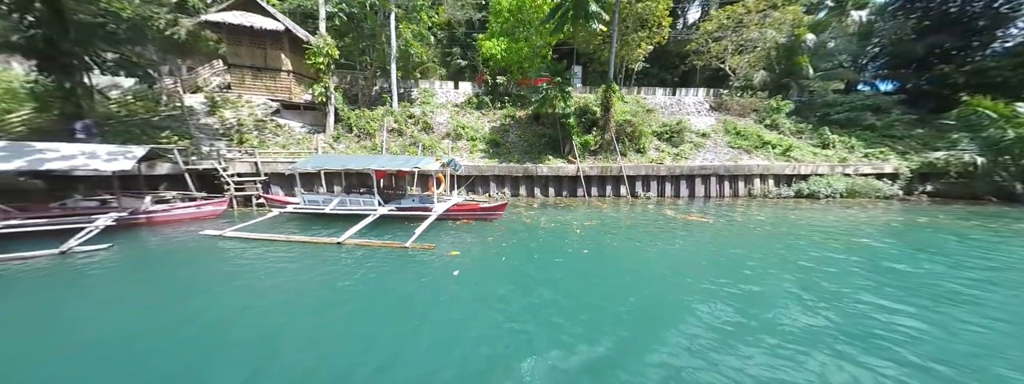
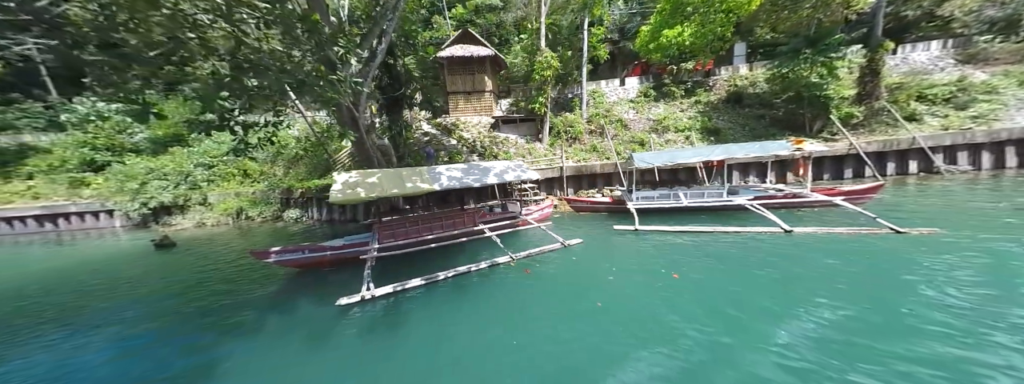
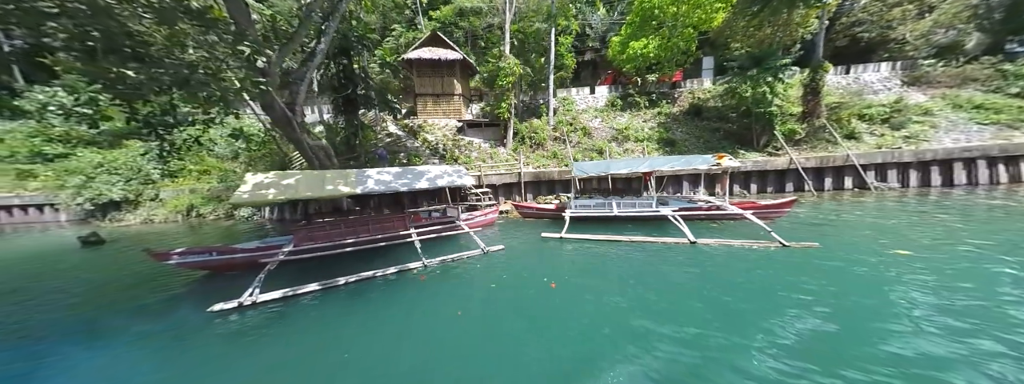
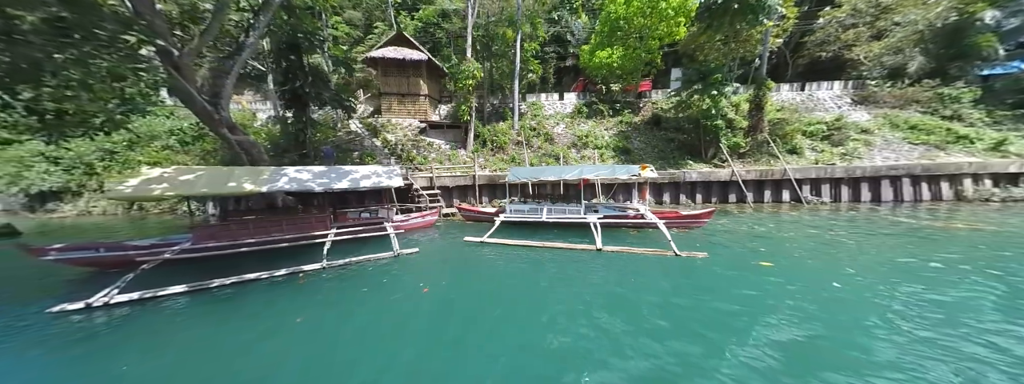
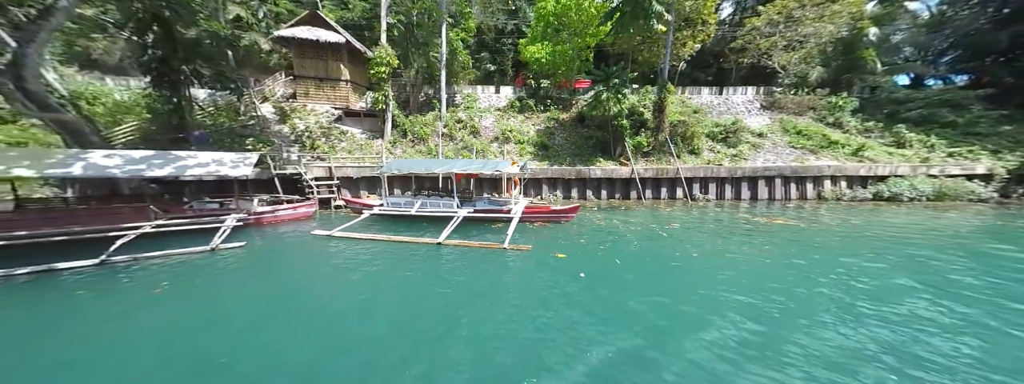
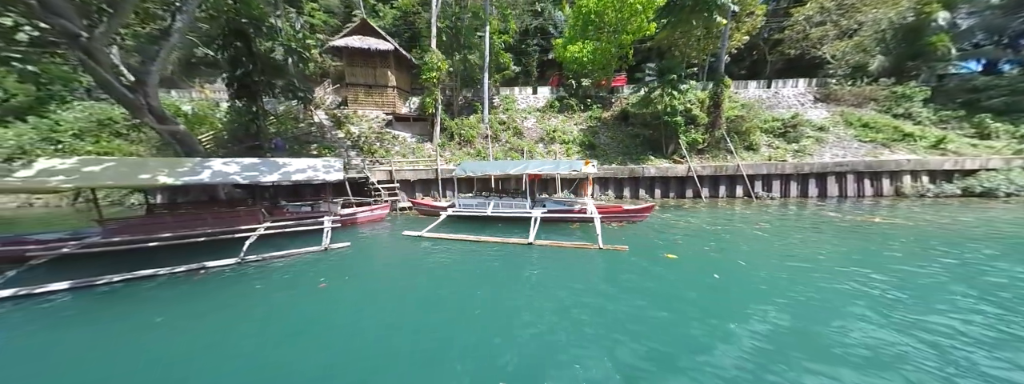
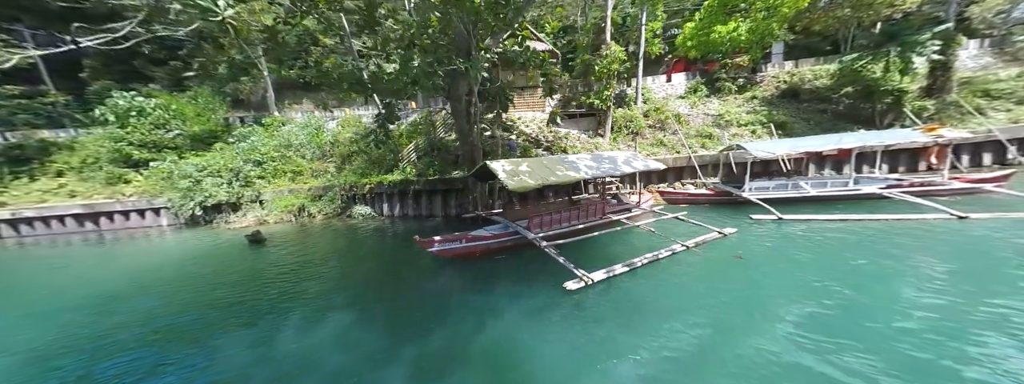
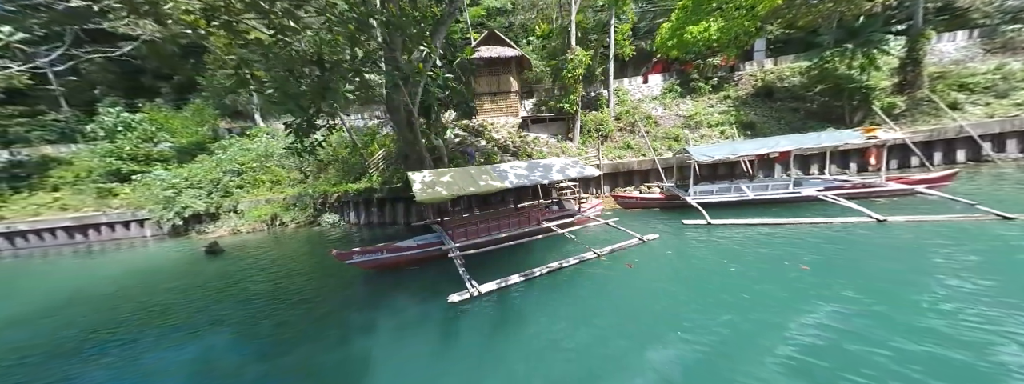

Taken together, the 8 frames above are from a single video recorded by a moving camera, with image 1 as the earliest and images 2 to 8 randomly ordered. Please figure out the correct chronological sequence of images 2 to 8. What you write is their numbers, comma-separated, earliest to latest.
5, 6, 4, 3, 2, 8, 7
